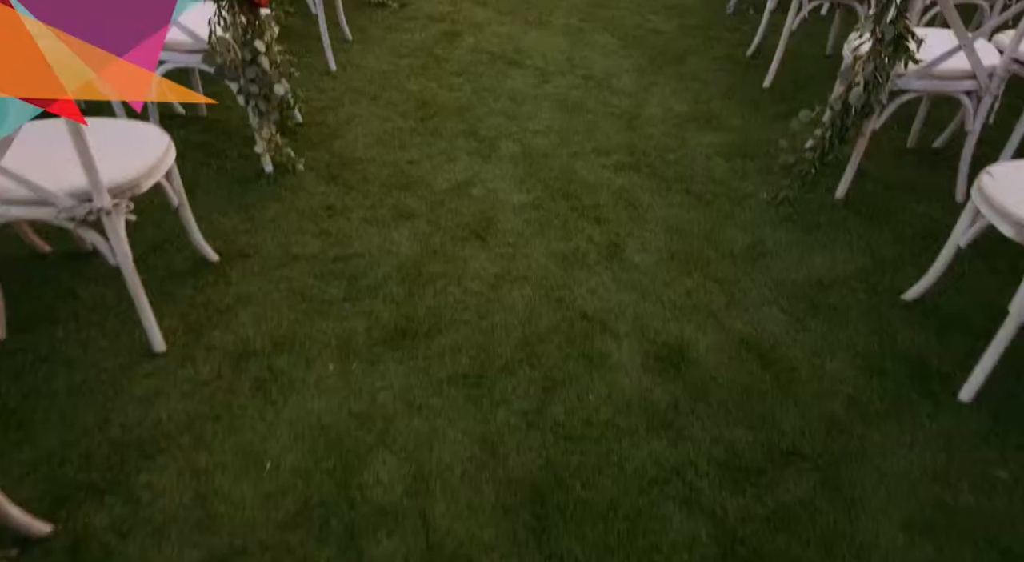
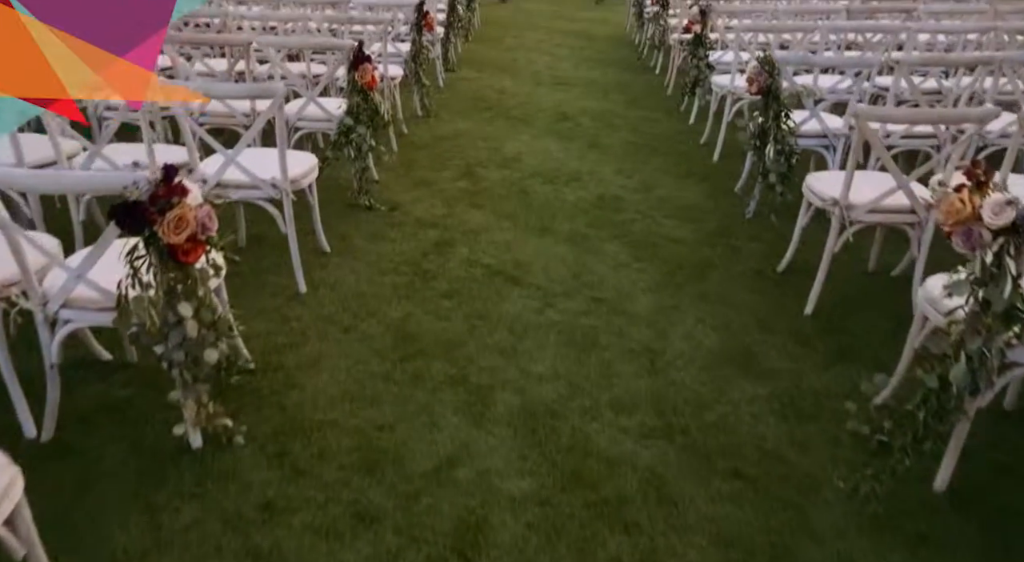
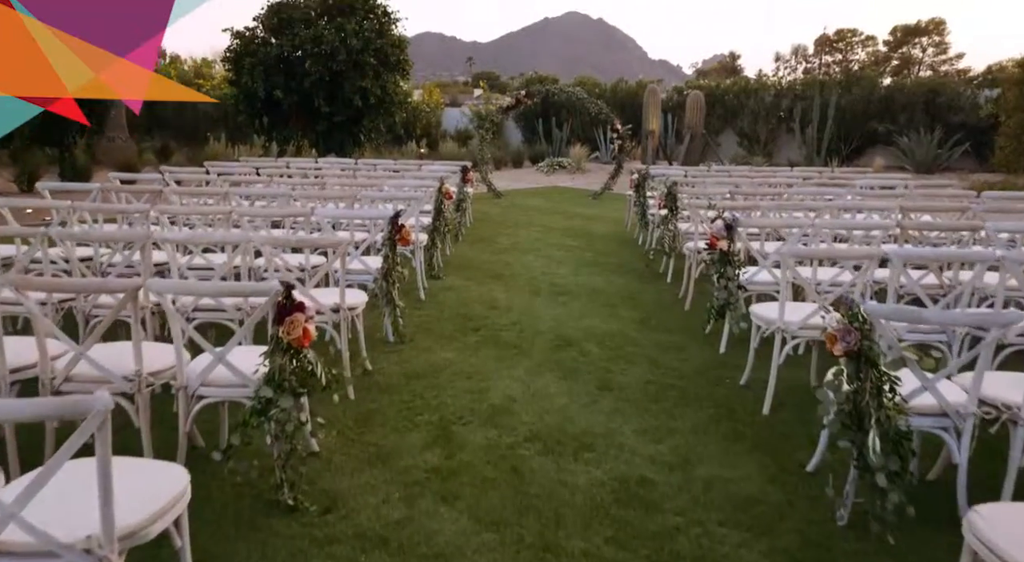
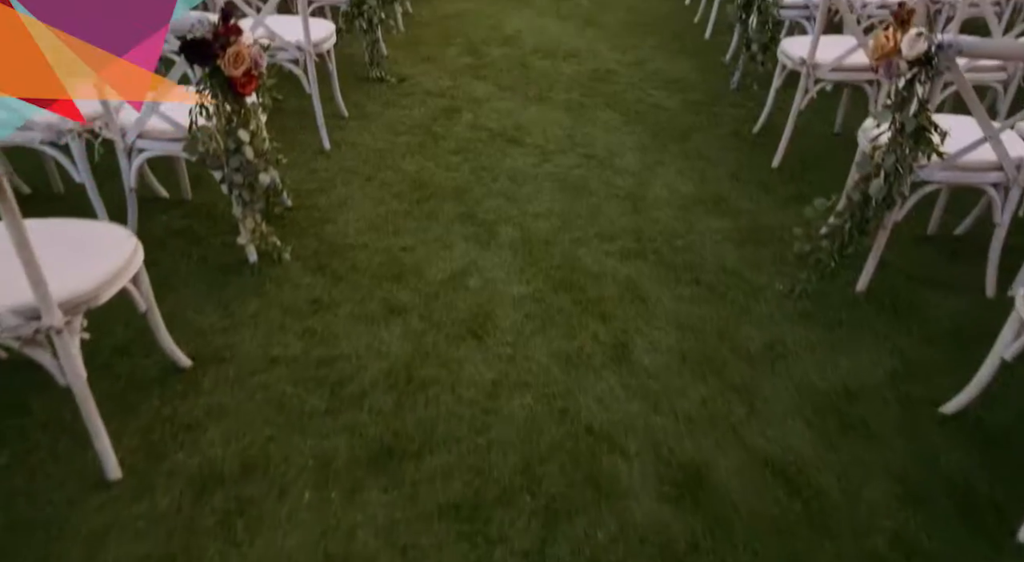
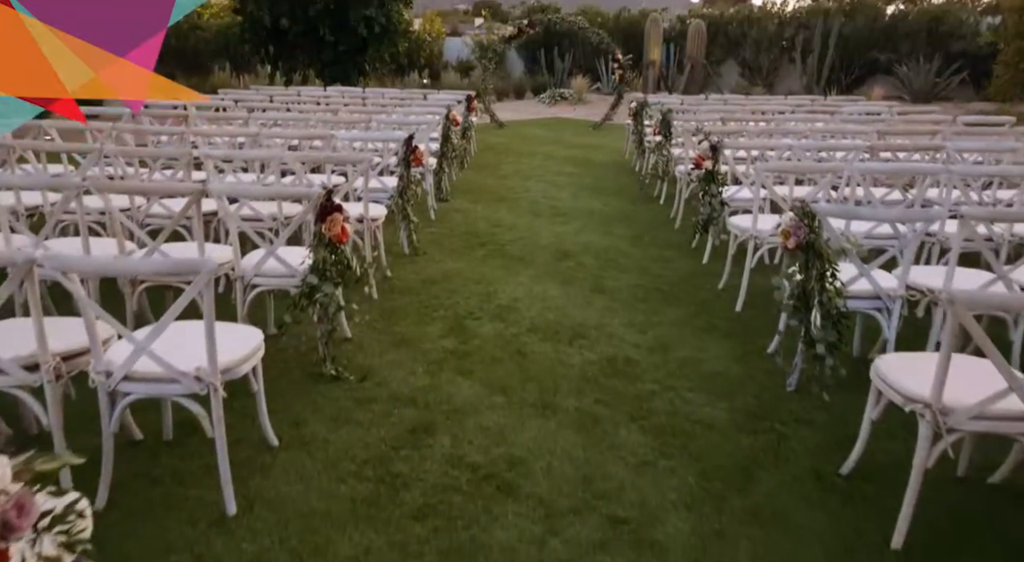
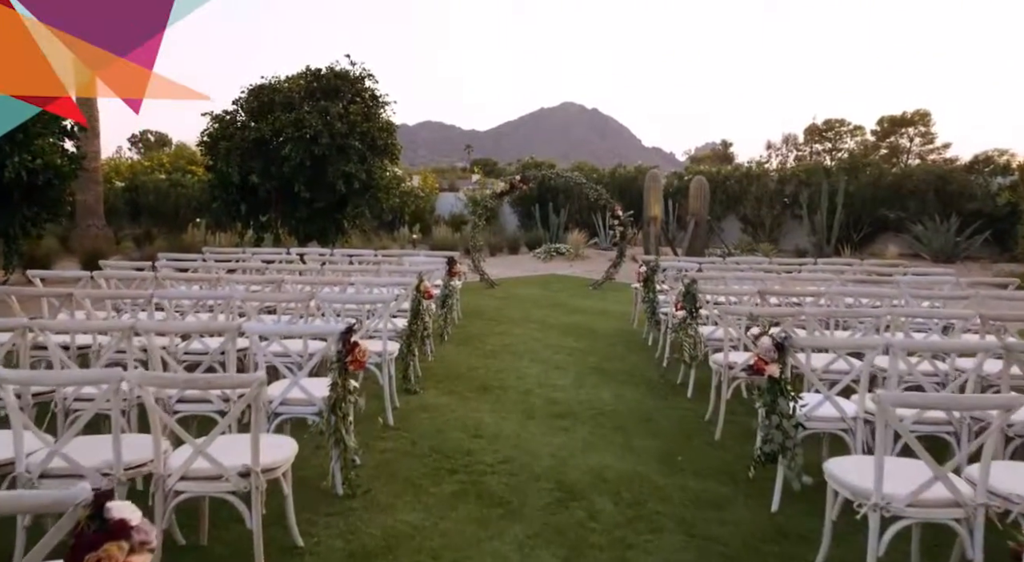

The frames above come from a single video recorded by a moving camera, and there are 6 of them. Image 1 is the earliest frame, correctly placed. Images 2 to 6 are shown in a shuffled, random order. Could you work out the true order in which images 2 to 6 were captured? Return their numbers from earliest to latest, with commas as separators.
4, 2, 5, 3, 6
